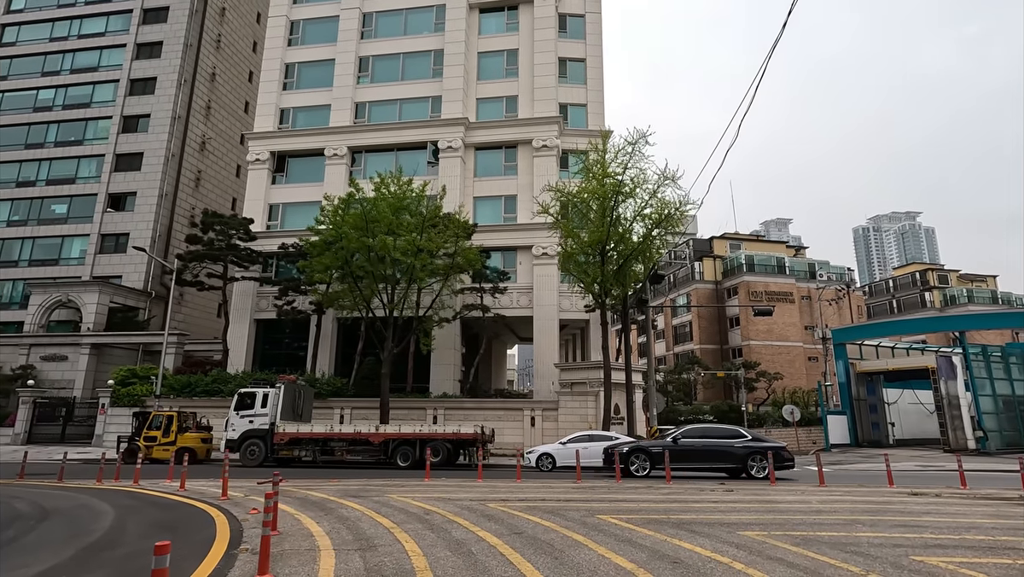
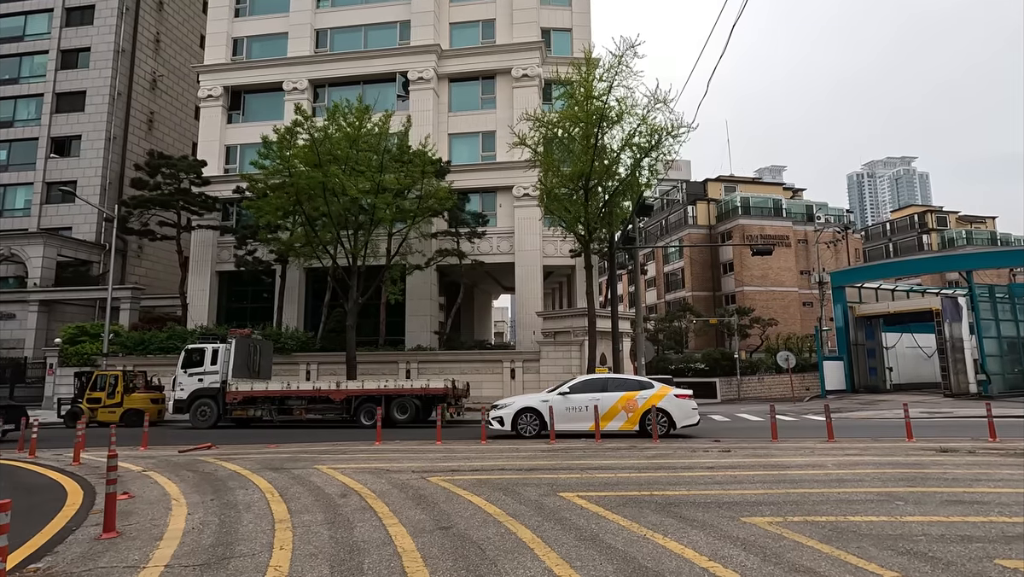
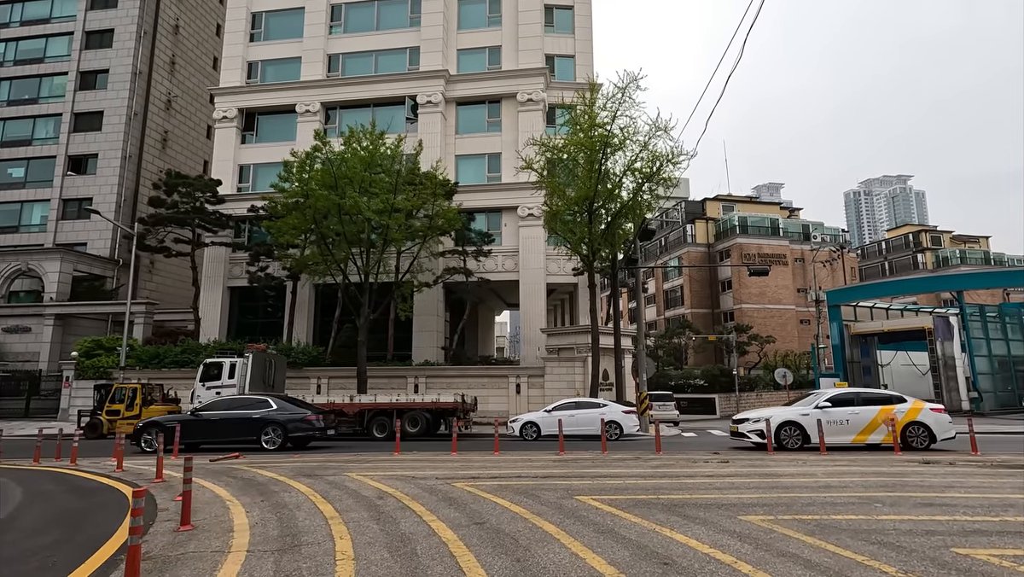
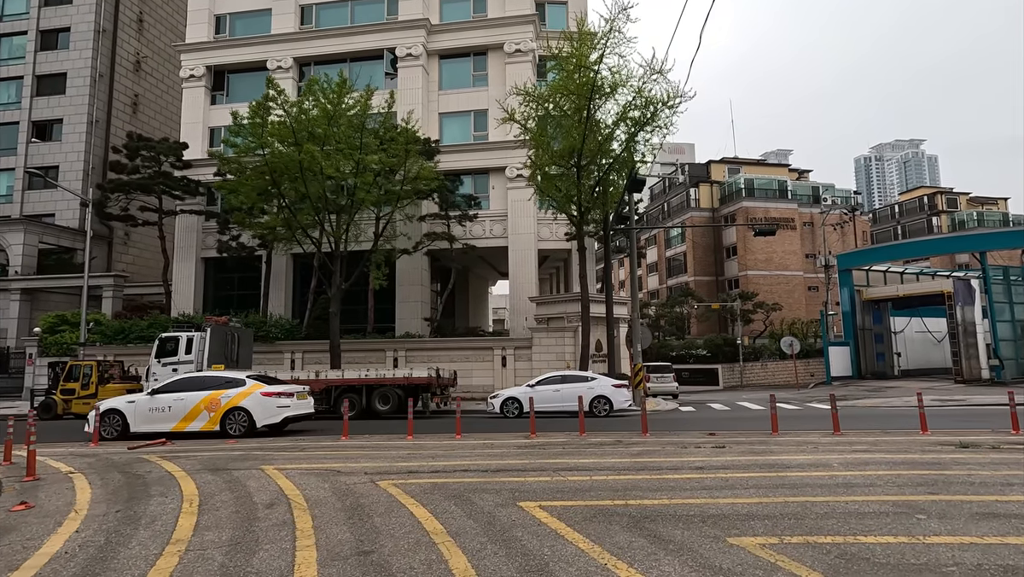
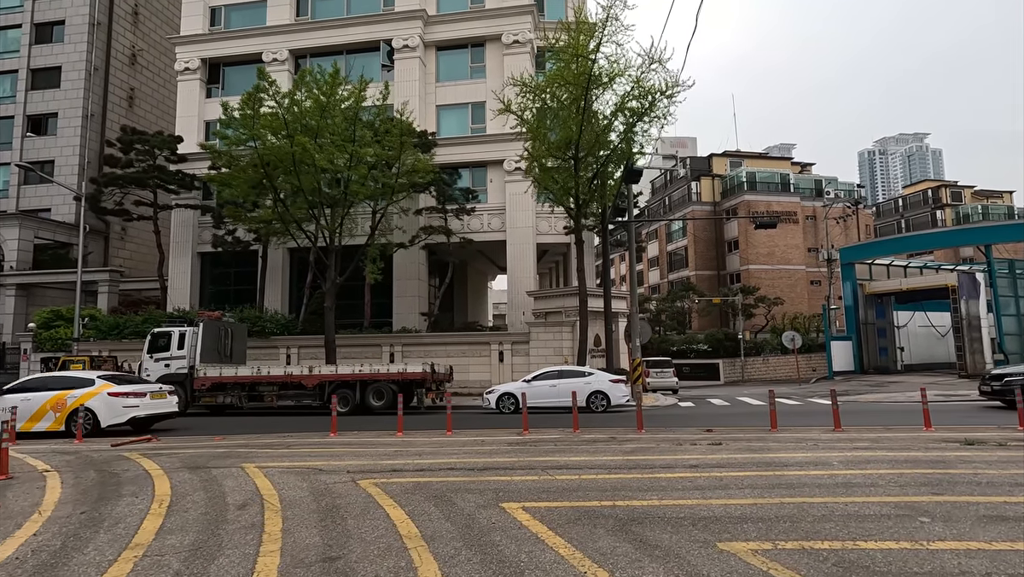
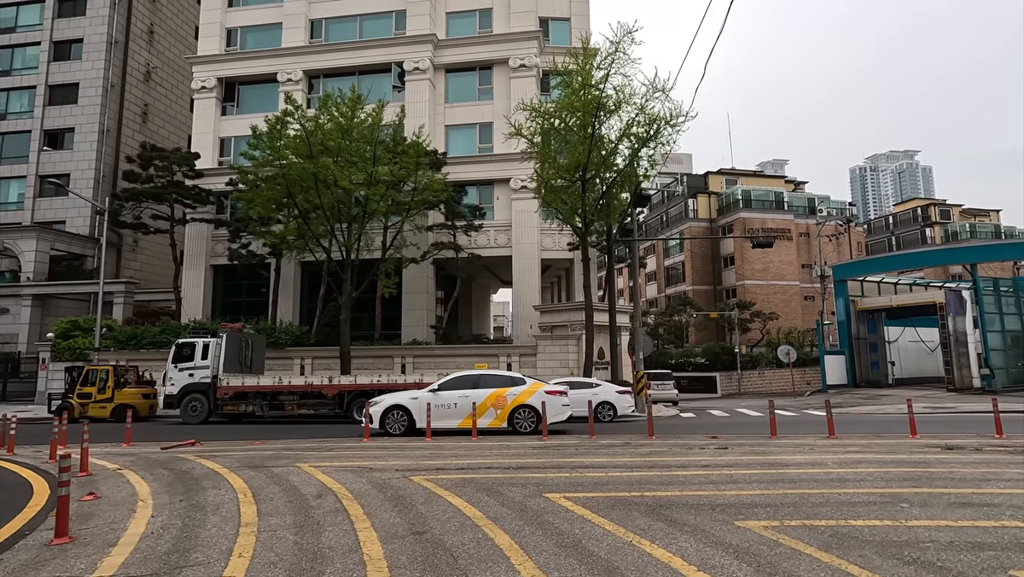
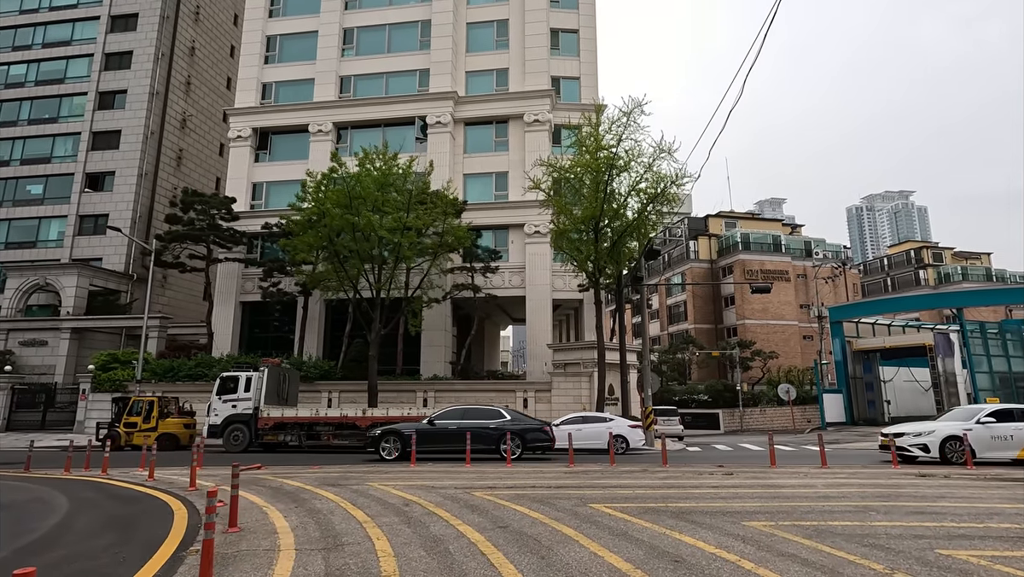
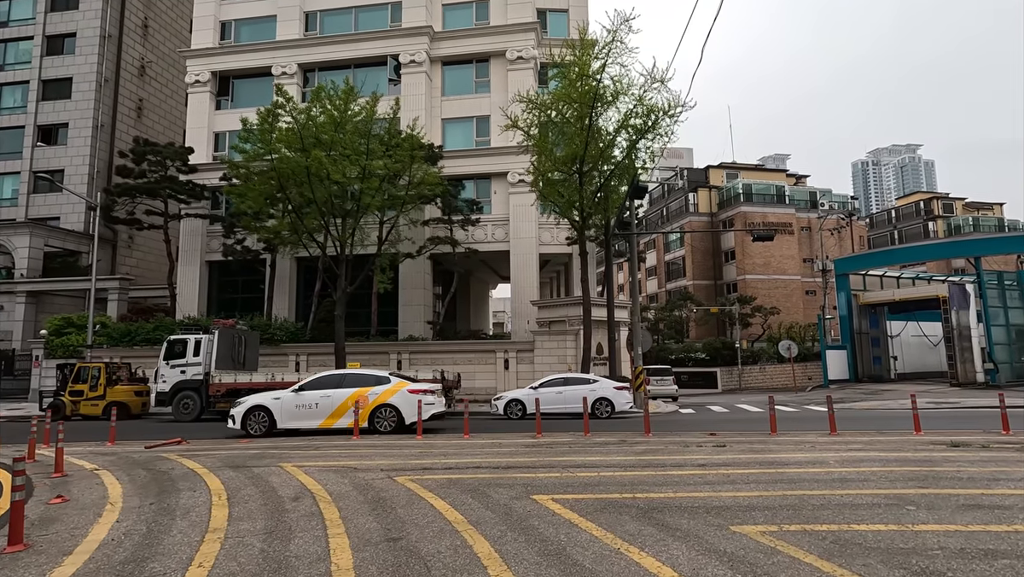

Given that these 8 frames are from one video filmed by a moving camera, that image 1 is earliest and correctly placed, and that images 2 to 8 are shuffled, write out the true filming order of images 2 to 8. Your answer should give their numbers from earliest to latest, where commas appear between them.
7, 3, 2, 6, 8, 4, 5
